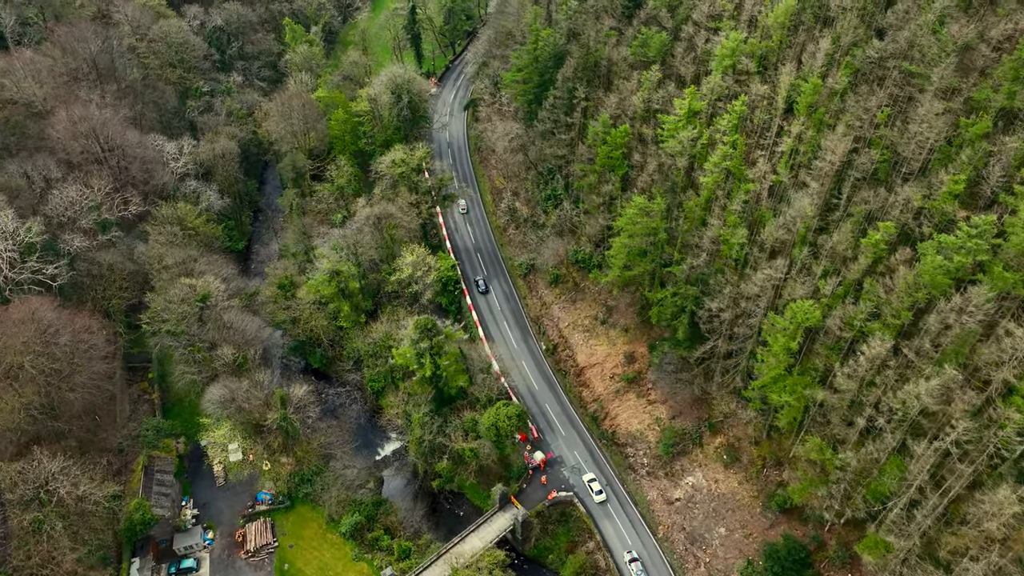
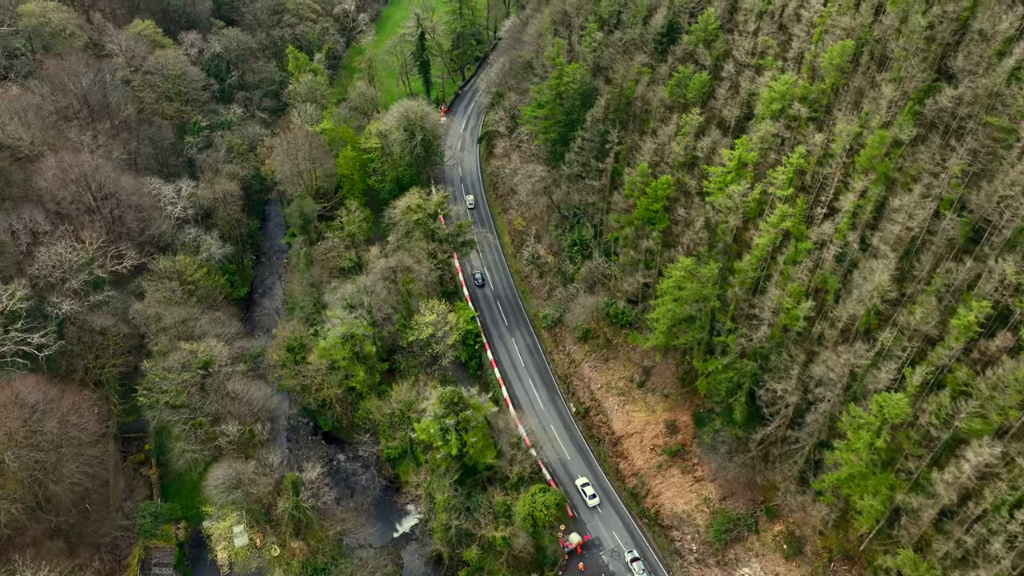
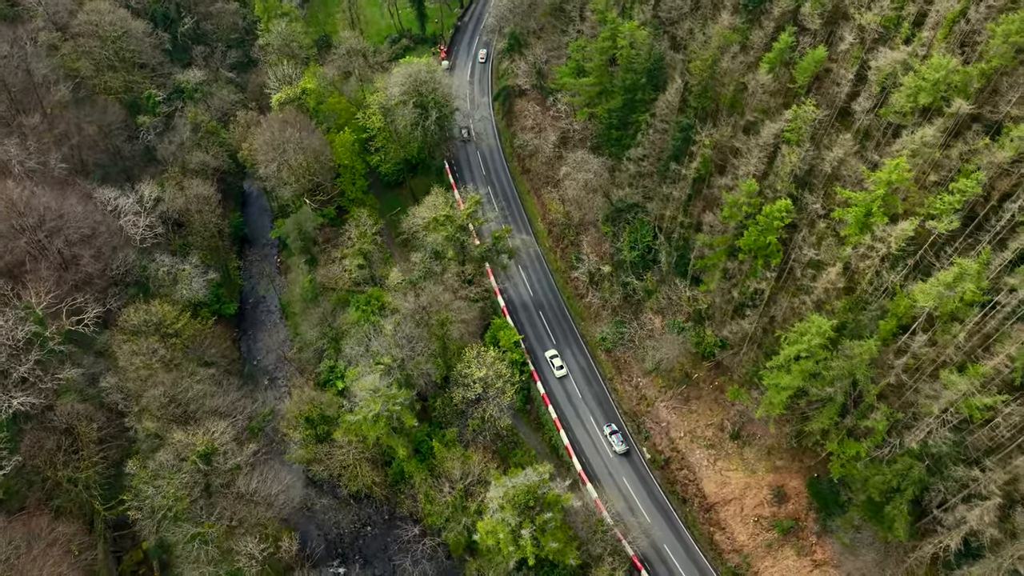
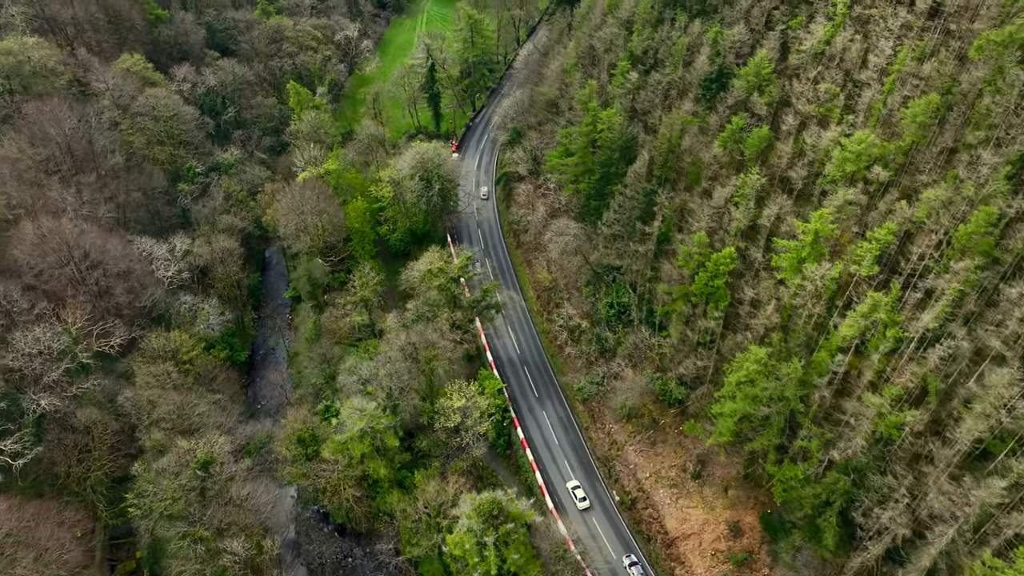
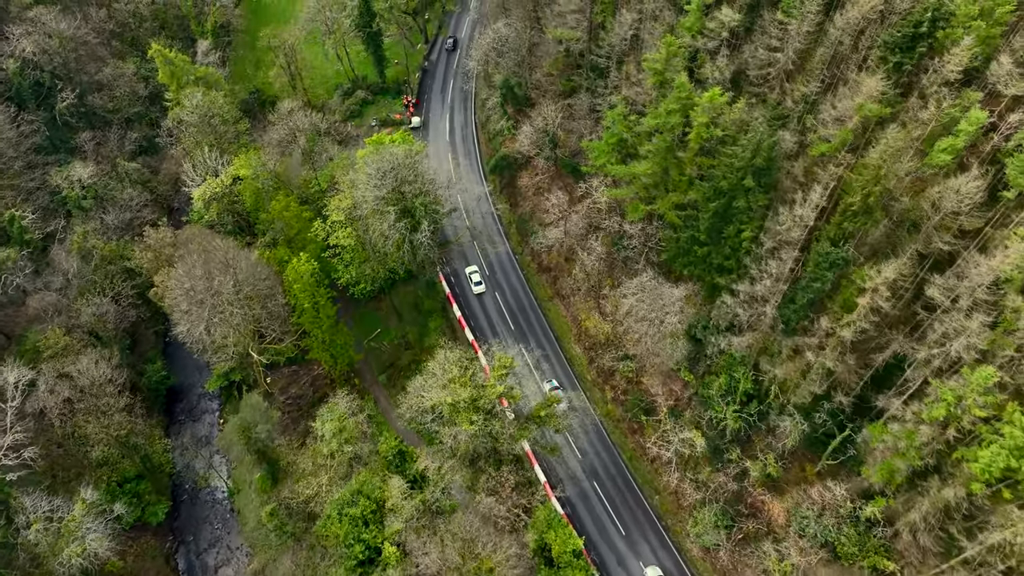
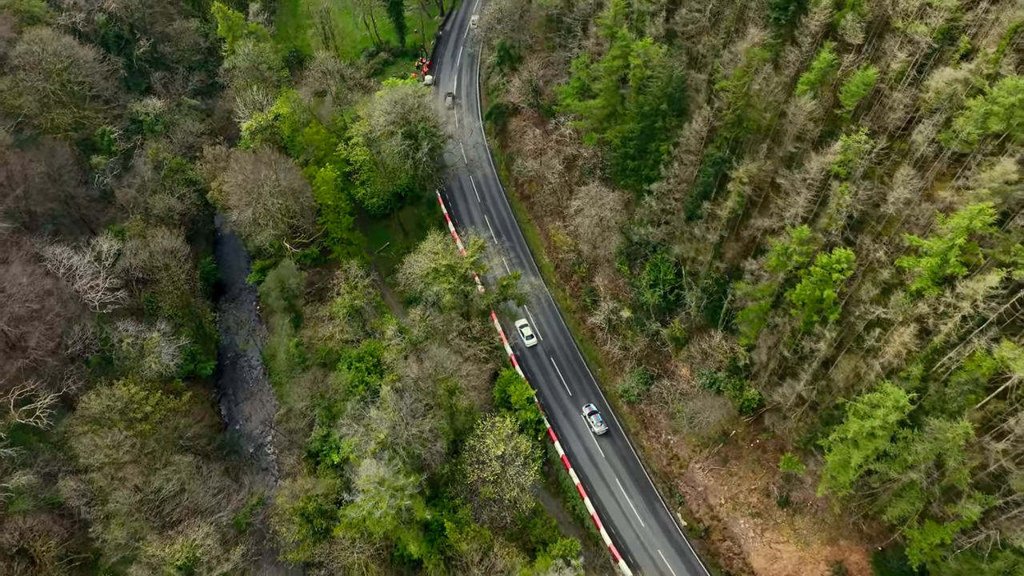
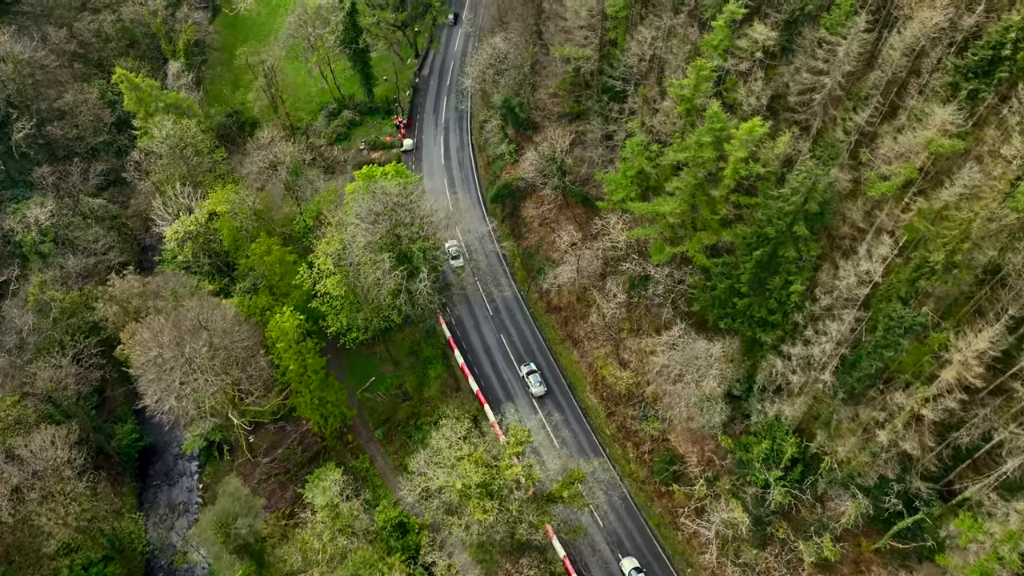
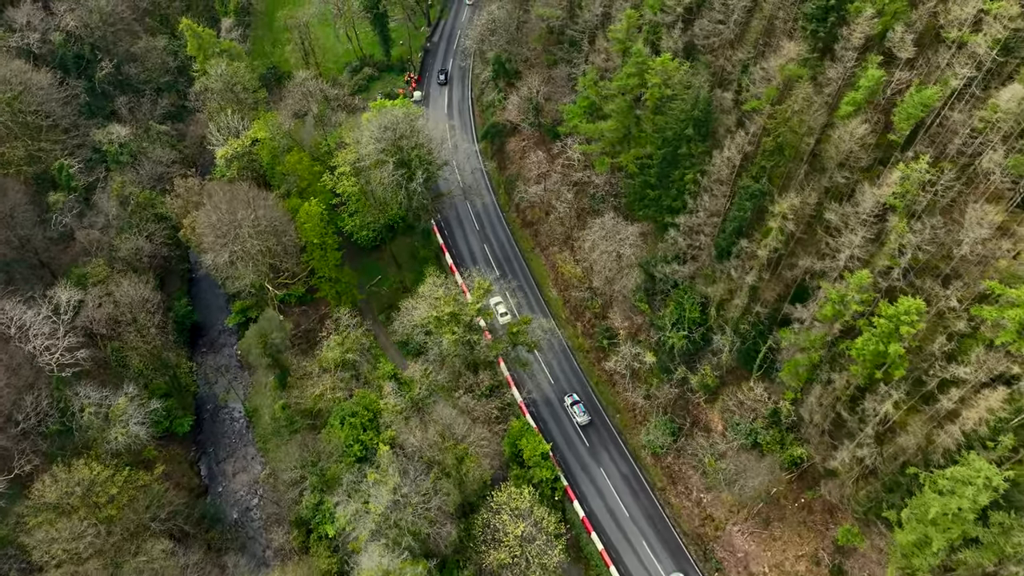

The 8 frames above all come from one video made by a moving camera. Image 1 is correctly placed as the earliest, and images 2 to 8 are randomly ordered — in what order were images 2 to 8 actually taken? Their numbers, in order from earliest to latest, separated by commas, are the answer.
2, 4, 3, 6, 8, 5, 7
